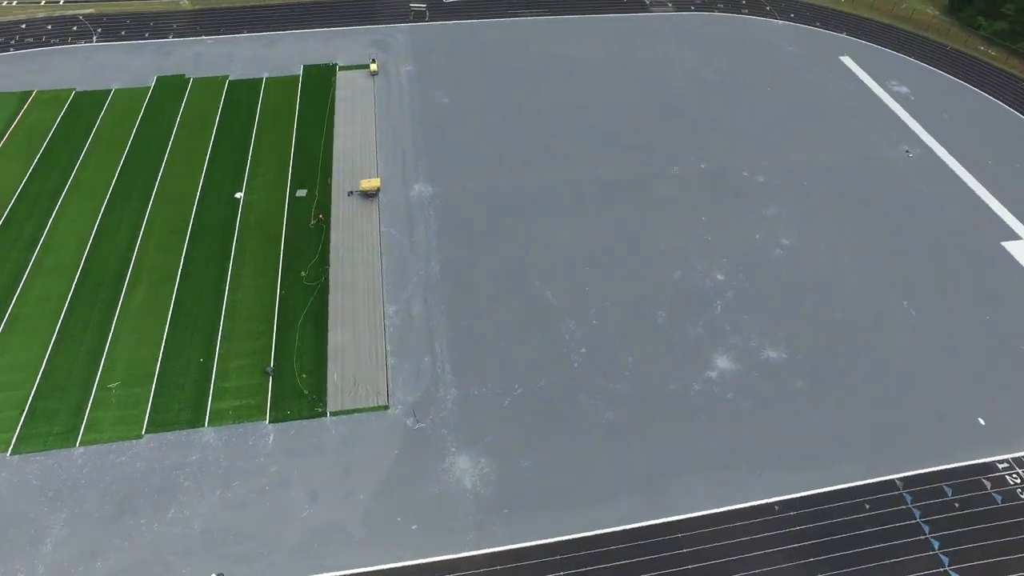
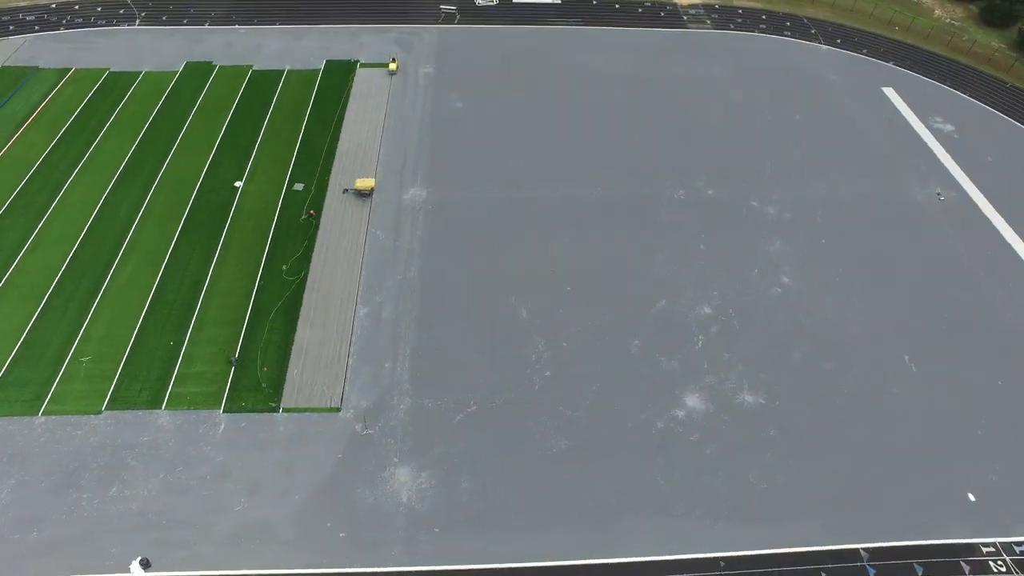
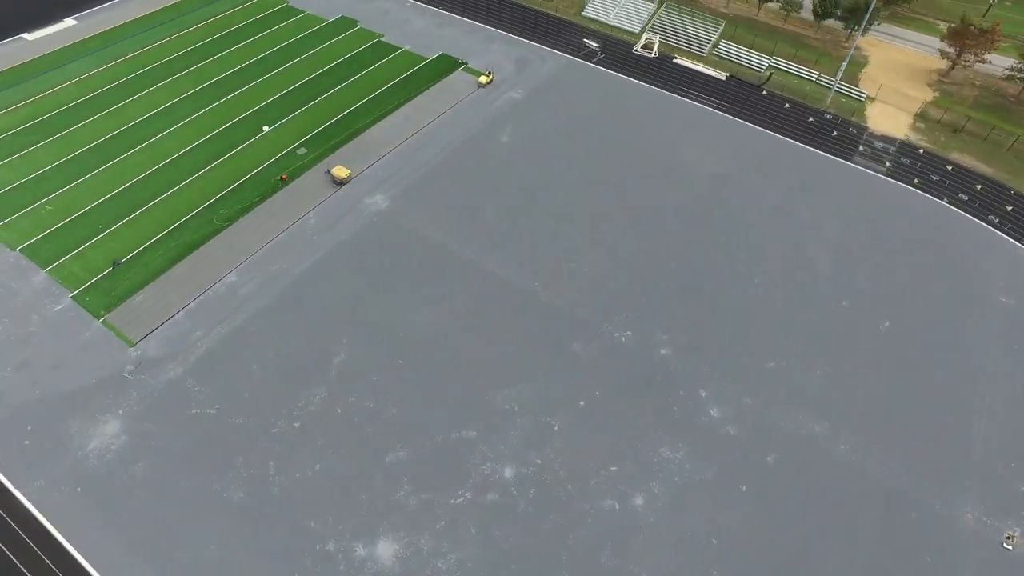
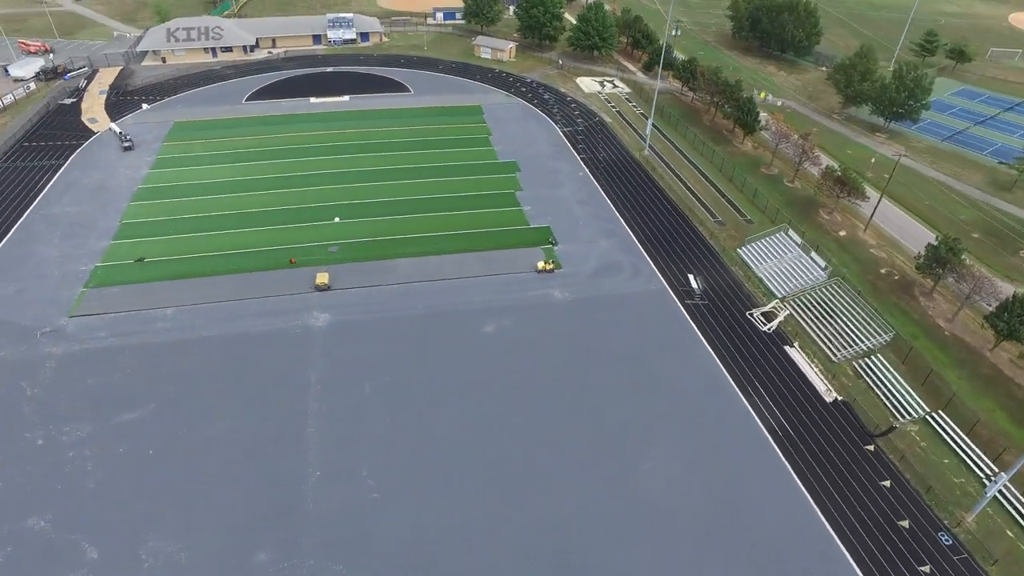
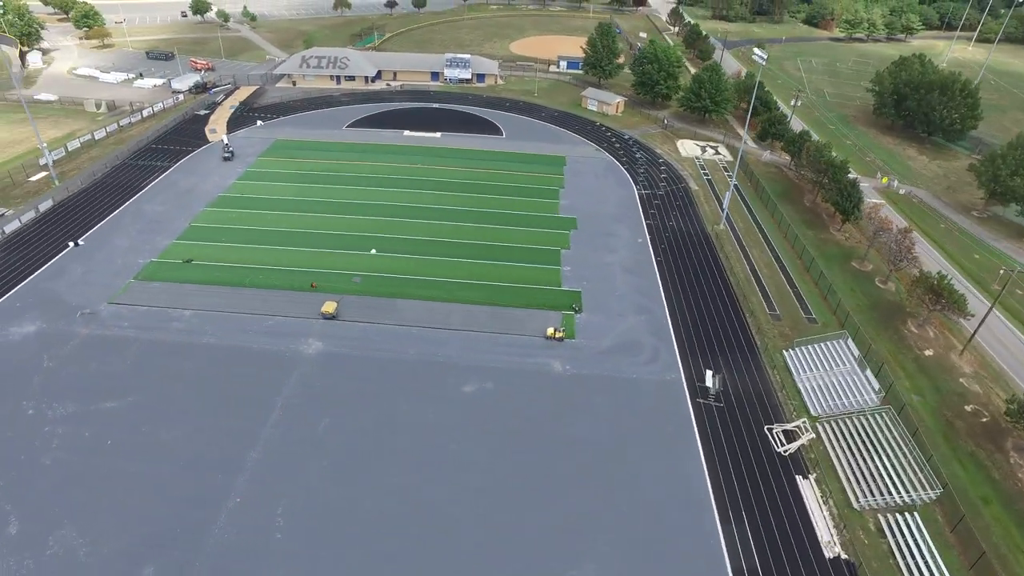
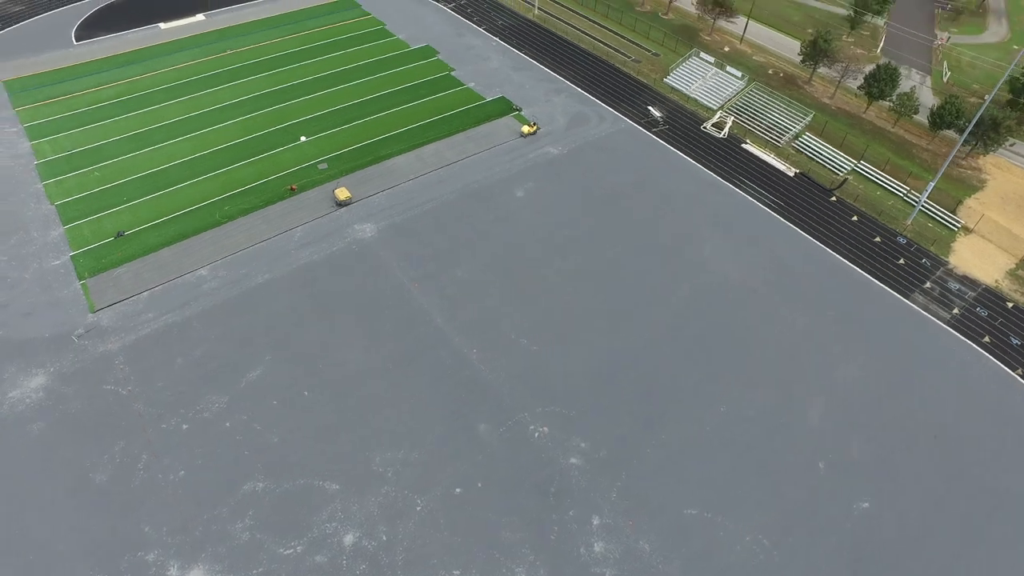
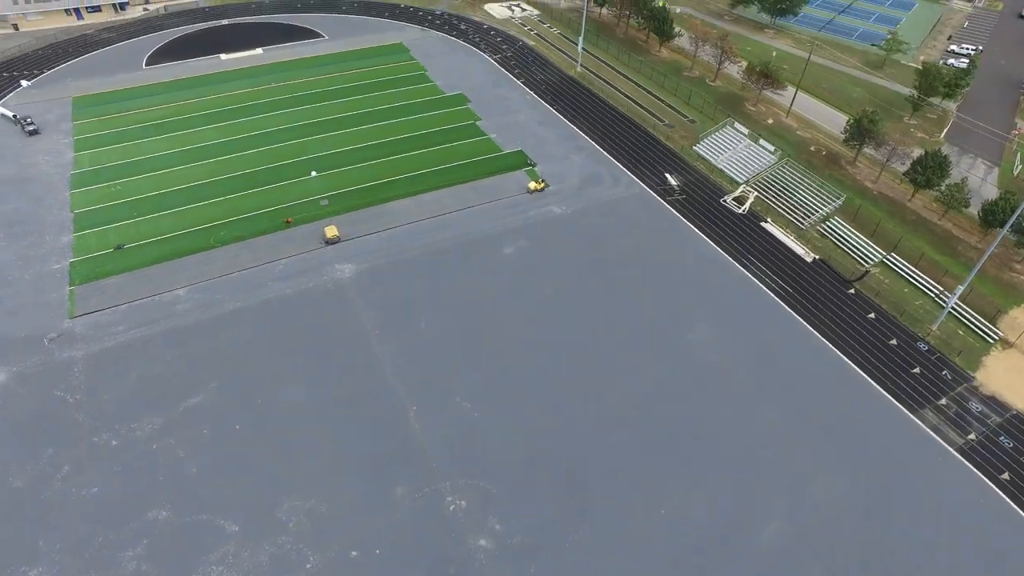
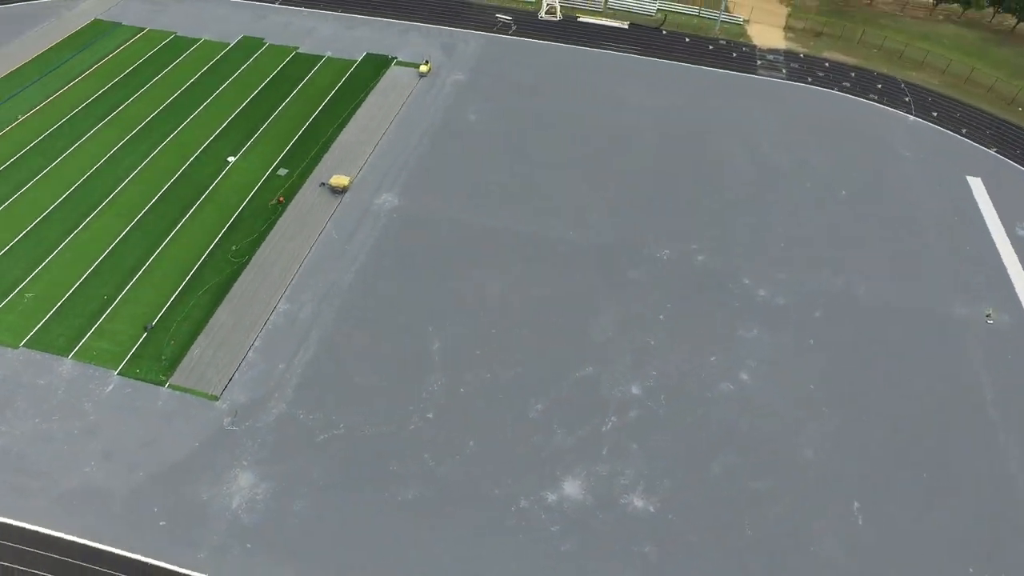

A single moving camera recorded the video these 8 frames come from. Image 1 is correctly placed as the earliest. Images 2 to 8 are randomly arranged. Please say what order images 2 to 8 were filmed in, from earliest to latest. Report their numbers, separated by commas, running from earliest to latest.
2, 8, 3, 6, 7, 4, 5
